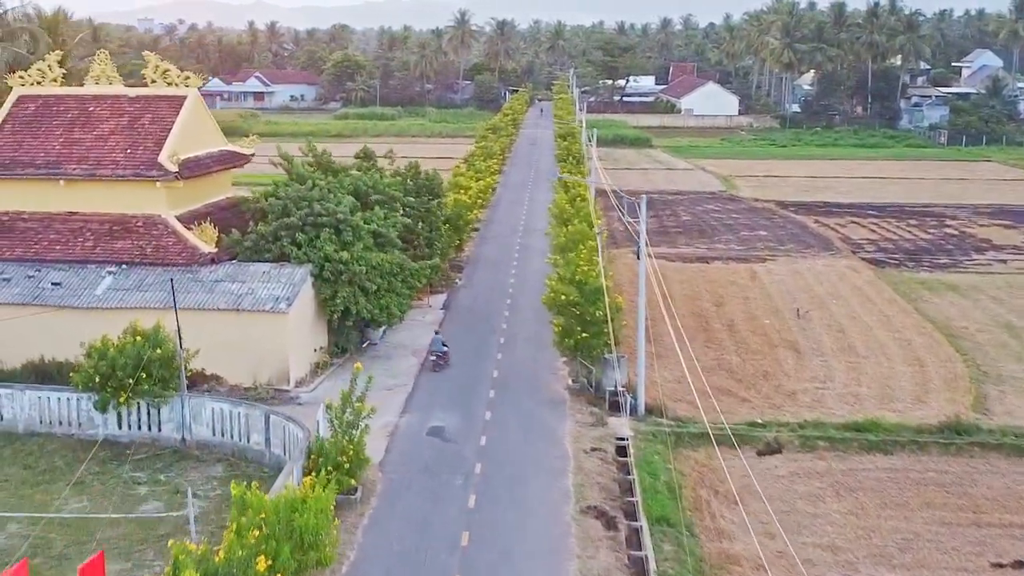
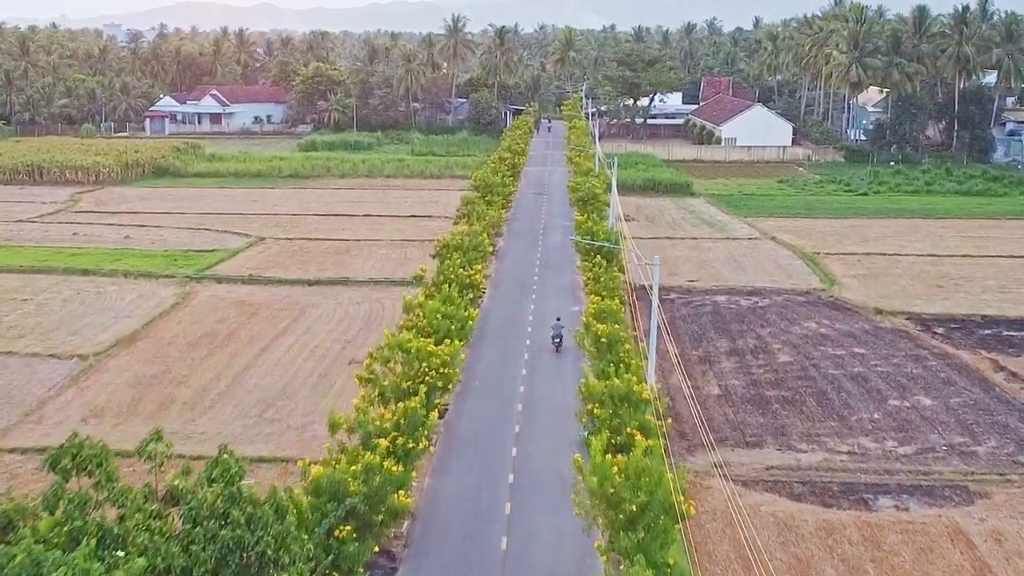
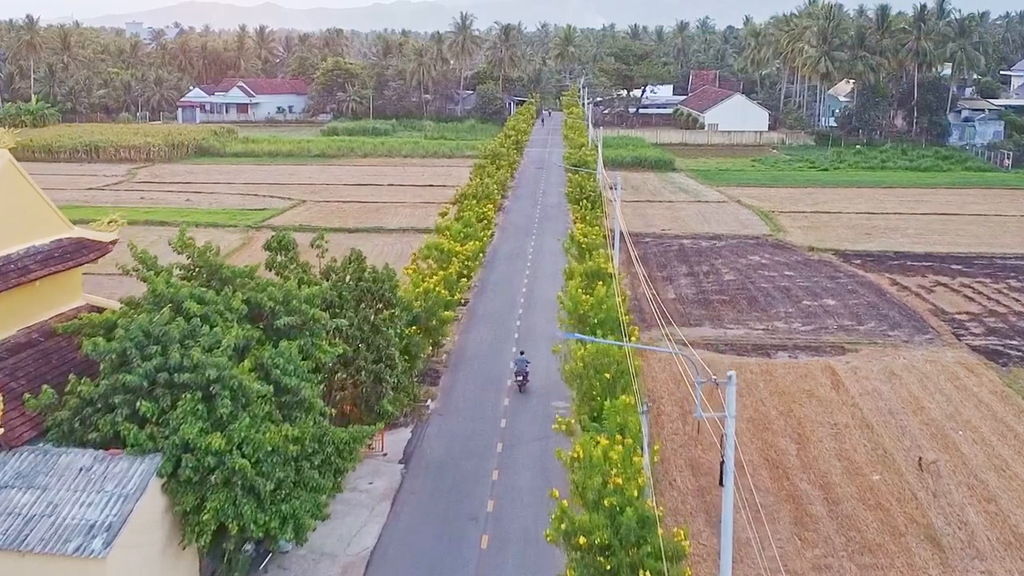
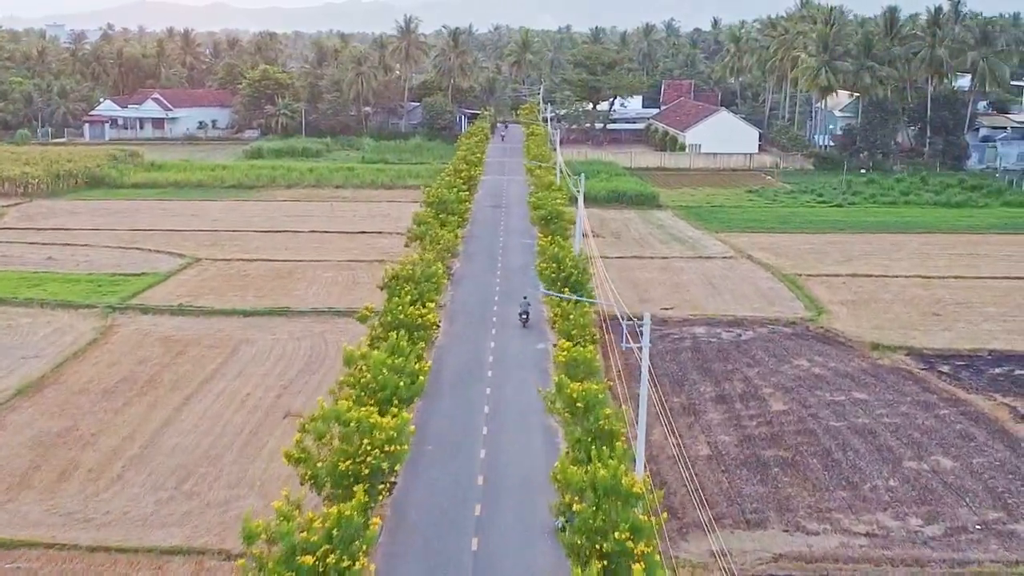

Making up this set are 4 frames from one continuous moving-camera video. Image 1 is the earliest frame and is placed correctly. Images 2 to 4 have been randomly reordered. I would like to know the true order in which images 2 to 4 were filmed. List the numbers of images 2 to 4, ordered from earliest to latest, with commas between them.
3, 2, 4
